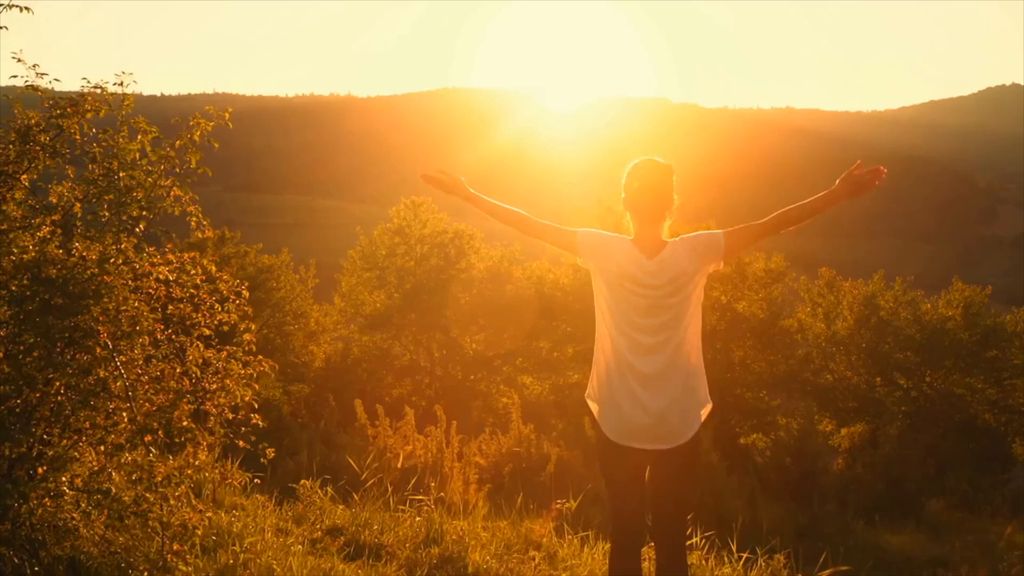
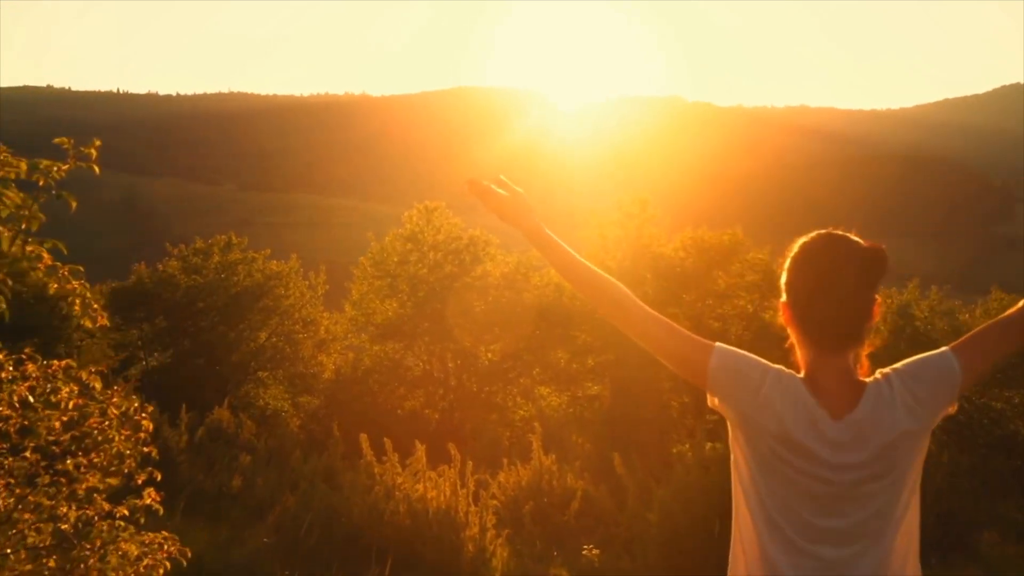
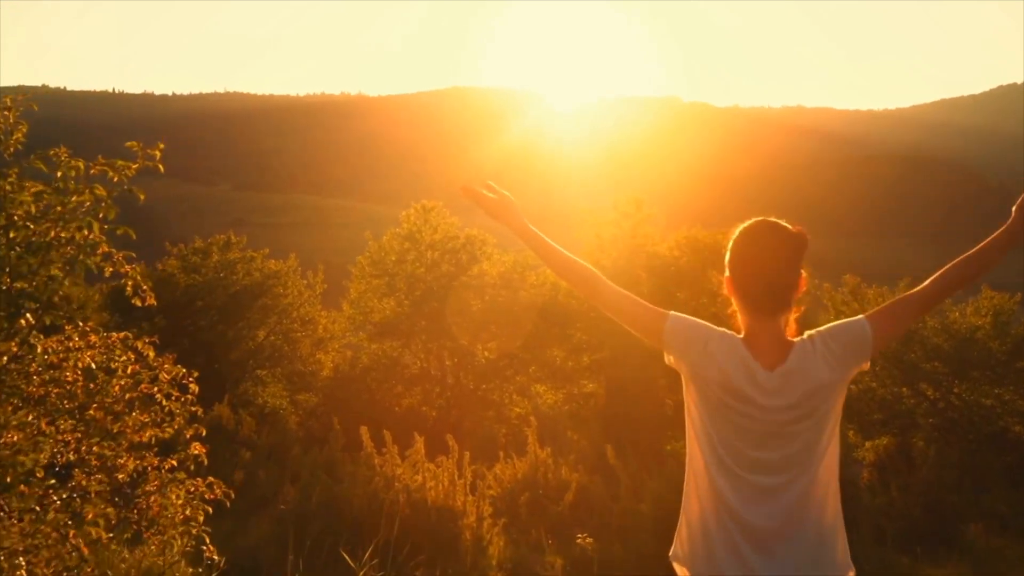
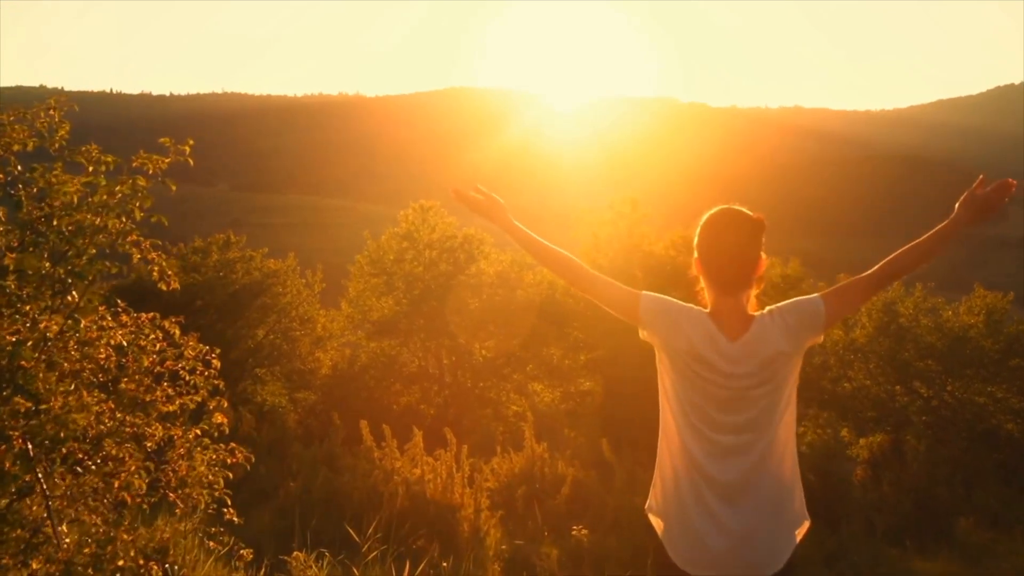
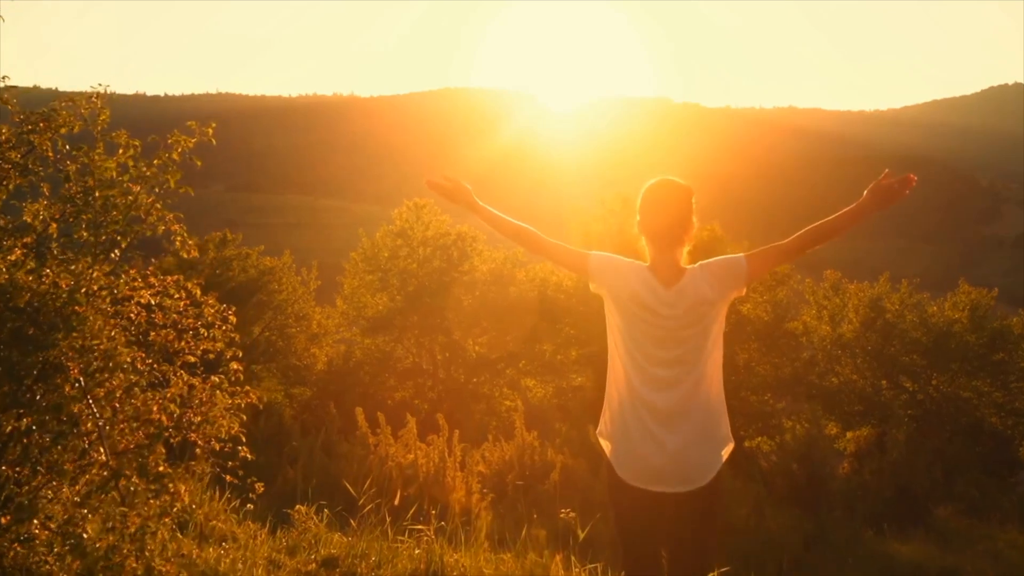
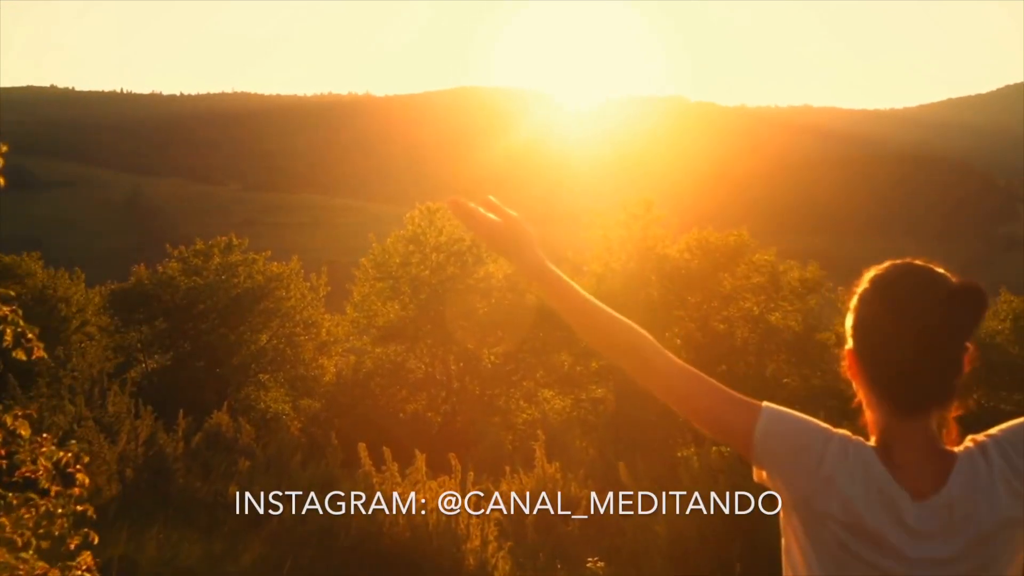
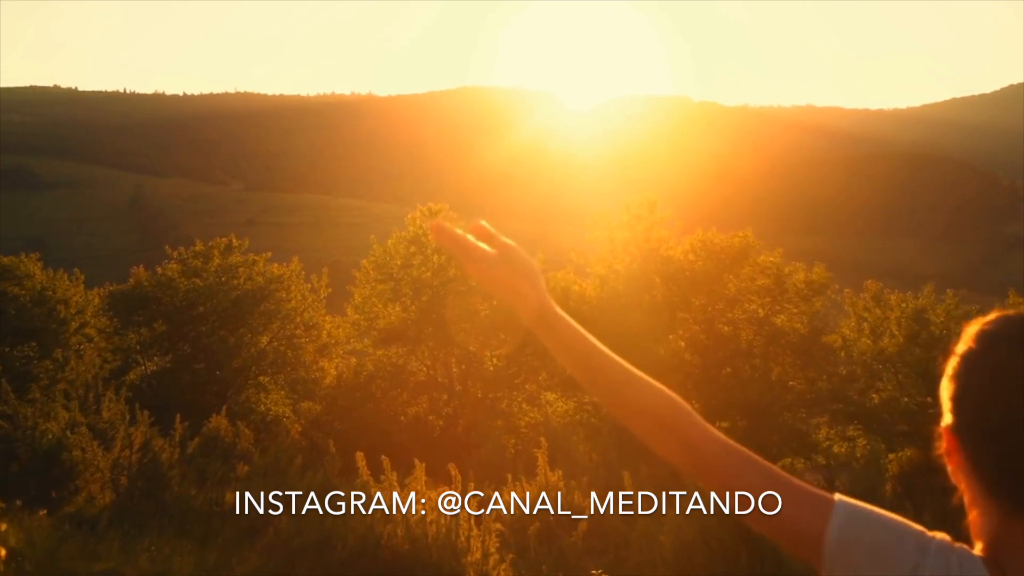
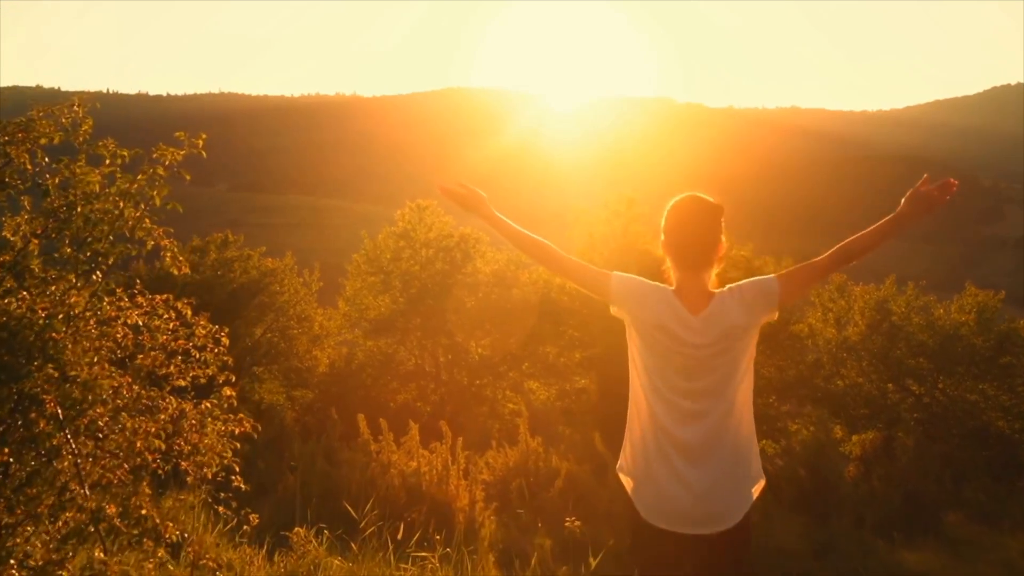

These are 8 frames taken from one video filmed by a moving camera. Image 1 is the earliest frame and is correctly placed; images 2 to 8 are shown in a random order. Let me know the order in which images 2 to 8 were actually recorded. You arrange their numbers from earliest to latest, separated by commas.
5, 8, 4, 3, 2, 6, 7
